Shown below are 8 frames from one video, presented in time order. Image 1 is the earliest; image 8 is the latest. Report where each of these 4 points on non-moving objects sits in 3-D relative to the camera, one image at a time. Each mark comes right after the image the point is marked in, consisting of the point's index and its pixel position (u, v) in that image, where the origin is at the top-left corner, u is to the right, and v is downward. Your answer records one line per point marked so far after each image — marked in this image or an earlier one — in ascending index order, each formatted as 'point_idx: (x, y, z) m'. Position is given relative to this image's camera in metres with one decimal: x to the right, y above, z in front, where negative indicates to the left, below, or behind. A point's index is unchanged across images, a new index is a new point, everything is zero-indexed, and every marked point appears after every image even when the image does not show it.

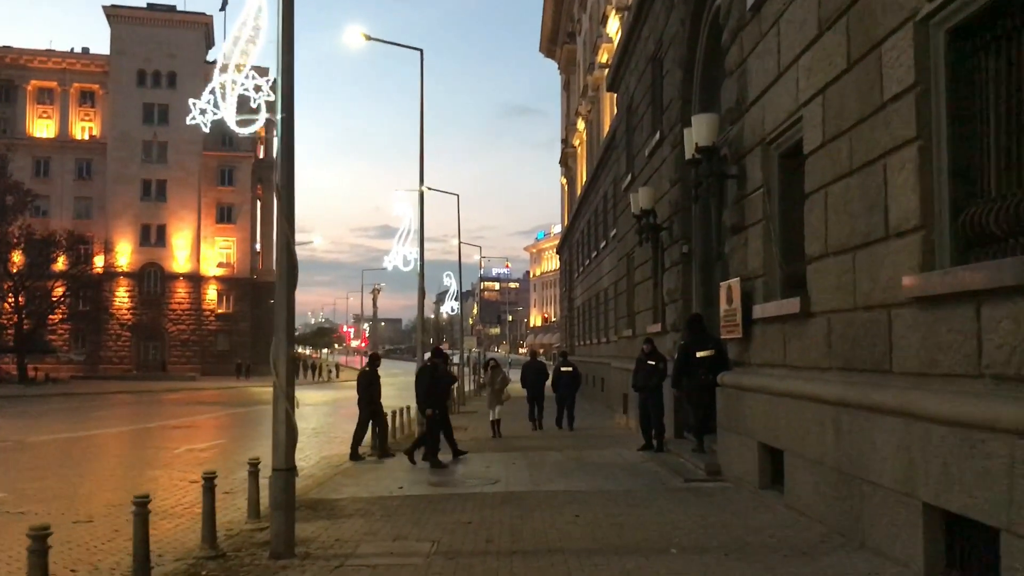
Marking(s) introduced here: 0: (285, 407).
0: (-2.0, -1.0, +8.2) m
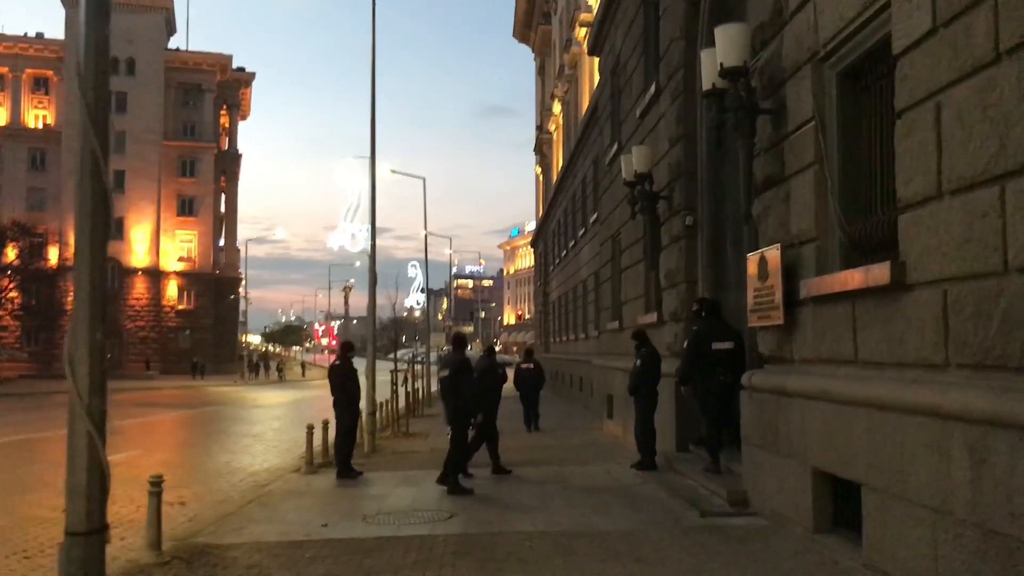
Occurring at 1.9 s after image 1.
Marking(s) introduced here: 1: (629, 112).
0: (-2.2, -0.7, +5.2) m
1: (+2.1, +3.1, +17.3) m
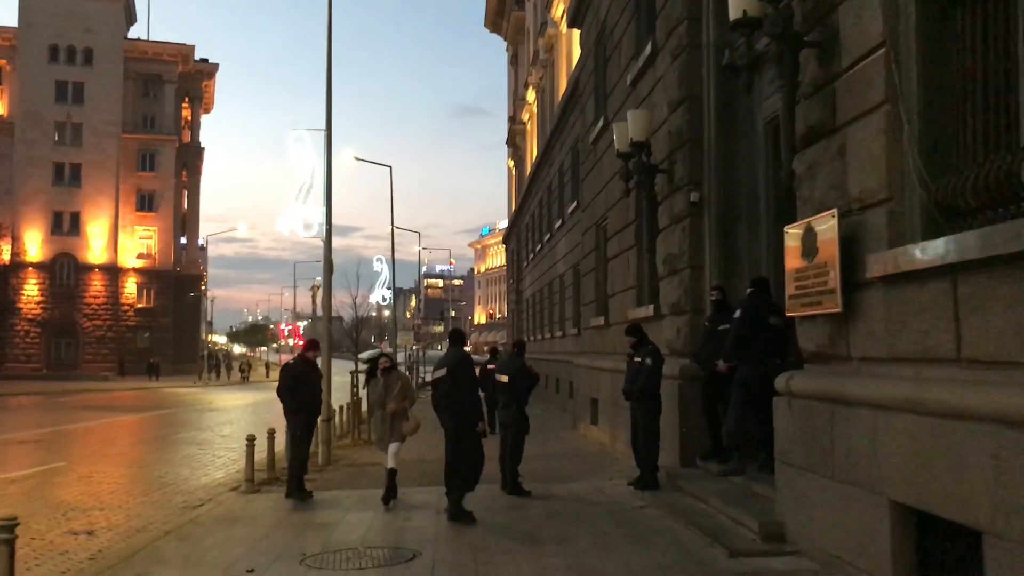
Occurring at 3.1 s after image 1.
0: (-2.3, -0.6, +3.2) m
1: (+1.6, +3.2, +15.4) m
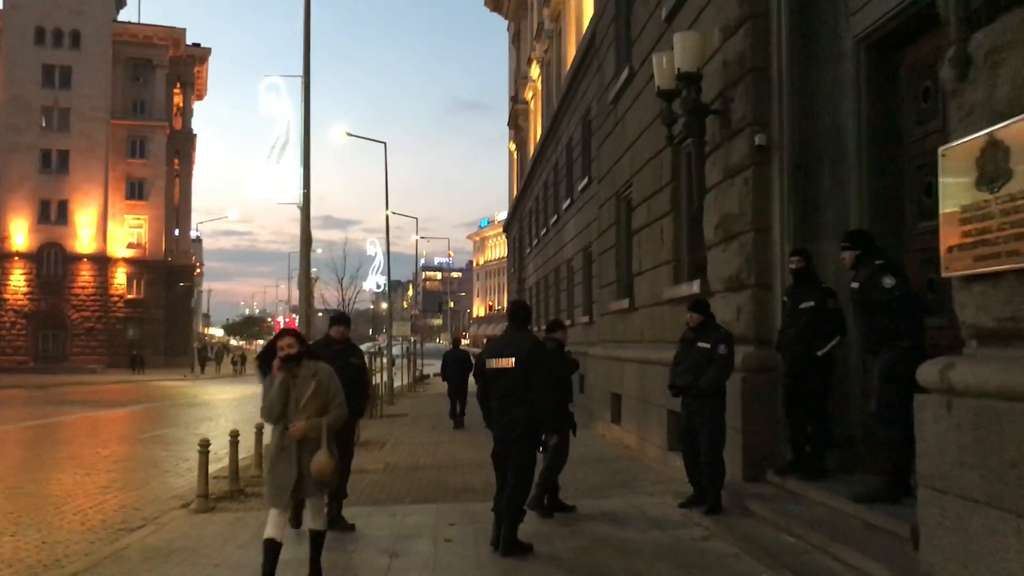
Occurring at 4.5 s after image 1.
0: (-2.1, -0.4, +0.8) m
1: (+1.8, +3.6, +13.1) m
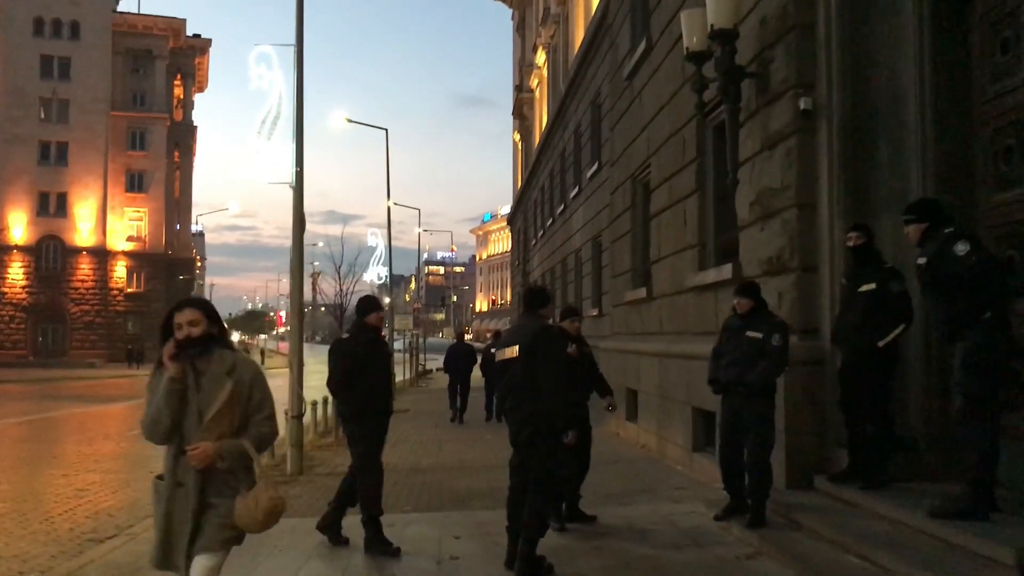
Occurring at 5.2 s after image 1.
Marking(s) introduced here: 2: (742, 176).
0: (-2.0, -0.3, -0.1) m
1: (+1.9, +3.7, +12.1) m
2: (+2.1, +1.0, +9.0) m
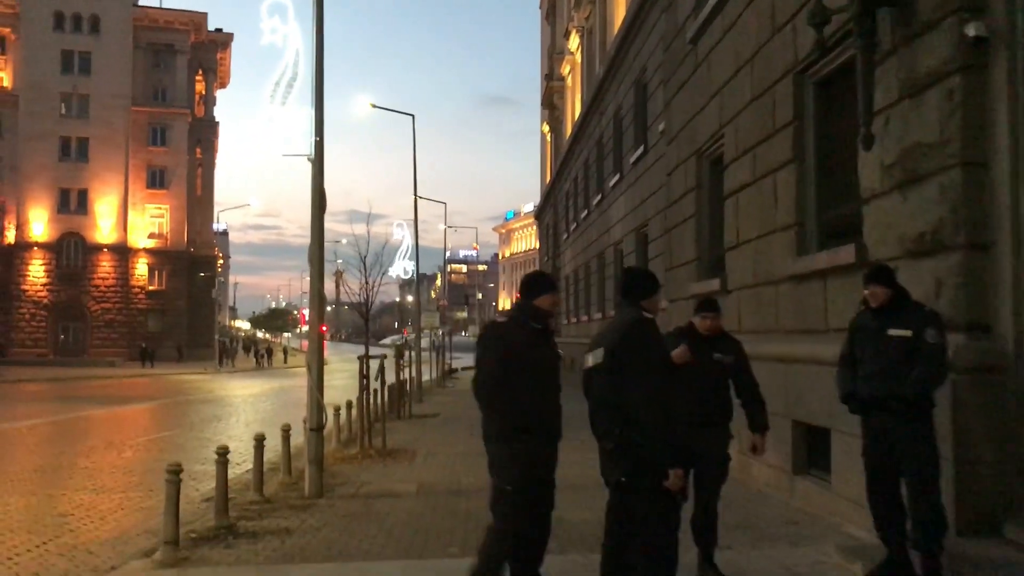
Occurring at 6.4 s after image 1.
0: (-1.7, -0.2, -1.9) m
1: (+2.5, +3.8, +10.2) m
2: (+2.6, +1.1, +7.1) m
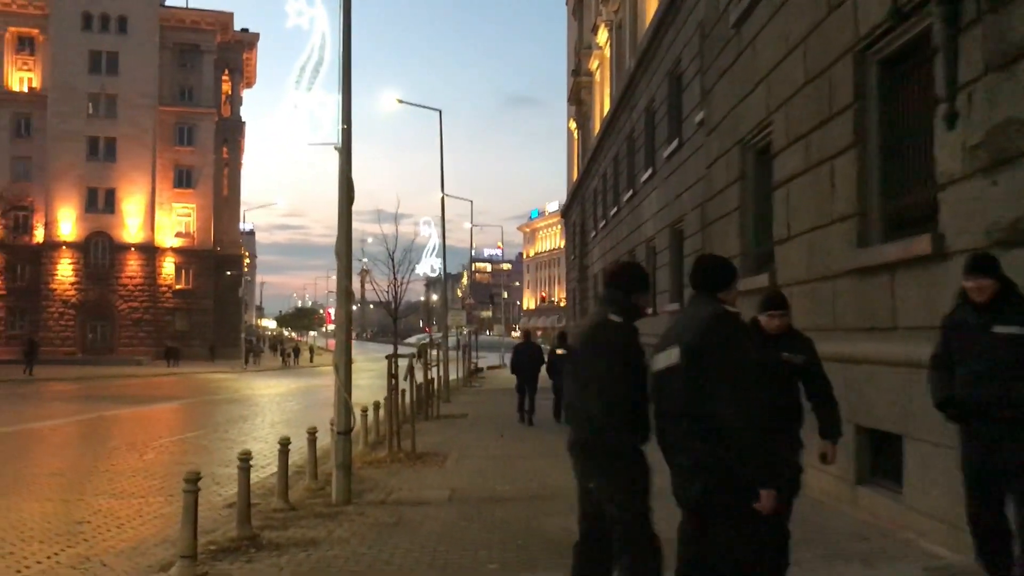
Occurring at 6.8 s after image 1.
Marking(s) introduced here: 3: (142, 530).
0: (-1.6, -0.1, -2.4) m
1: (+2.9, +3.9, +9.6) m
2: (+2.9, +1.2, +6.5) m
3: (-3.3, -2.2, +8.7) m
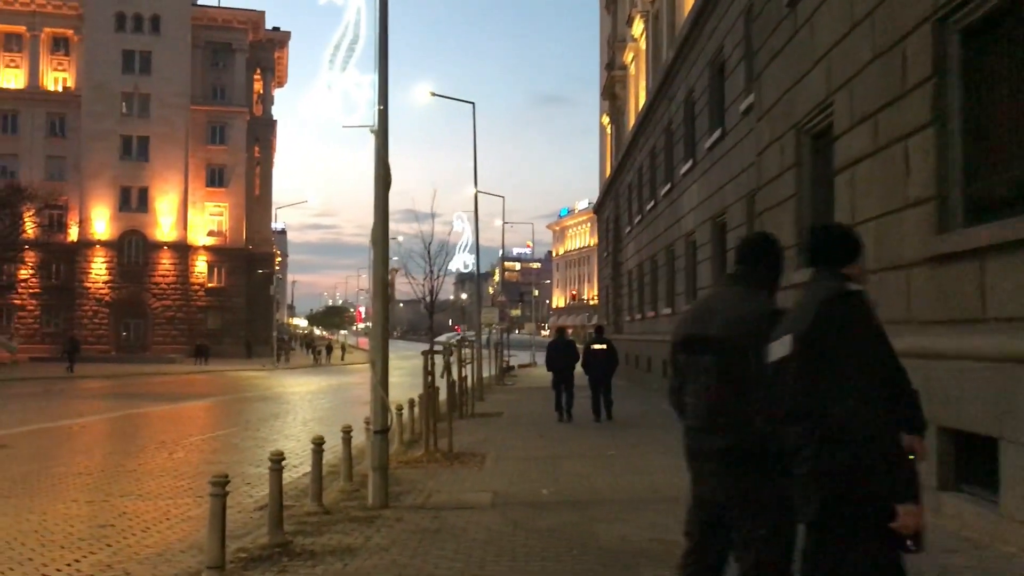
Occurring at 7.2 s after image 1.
0: (-1.6, -0.1, -2.9) m
1: (+3.3, +4.0, +8.9) m
2: (+3.3, +1.3, +5.8) m
3: (-2.9, -2.1, +8.2) m
